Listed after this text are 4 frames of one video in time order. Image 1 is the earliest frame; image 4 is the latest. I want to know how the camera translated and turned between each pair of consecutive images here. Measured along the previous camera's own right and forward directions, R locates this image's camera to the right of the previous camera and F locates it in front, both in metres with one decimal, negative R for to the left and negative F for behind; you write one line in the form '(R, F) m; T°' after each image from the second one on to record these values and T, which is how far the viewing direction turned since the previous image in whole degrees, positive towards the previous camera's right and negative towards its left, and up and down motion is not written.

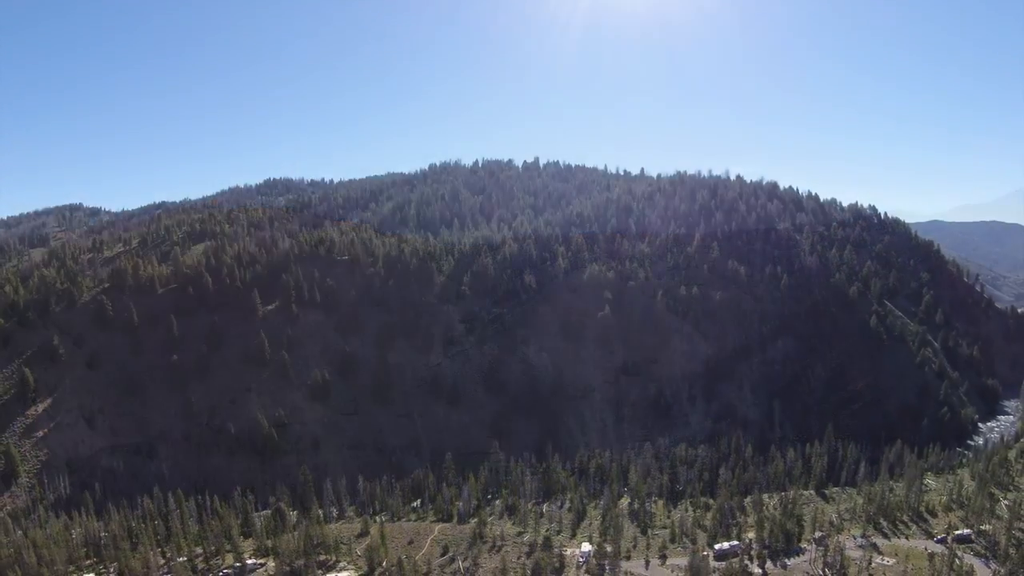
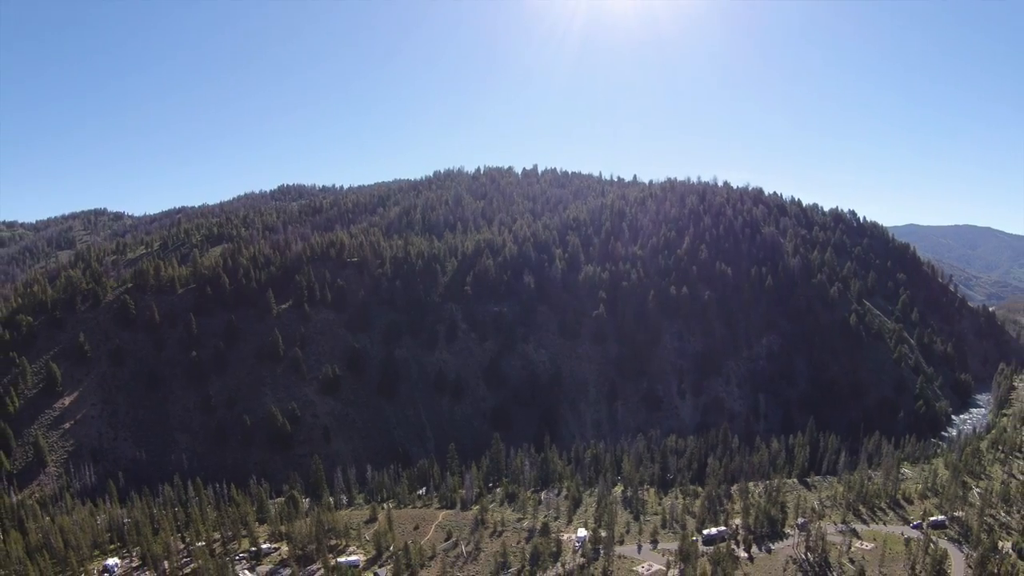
(-0.2, -6.3) m; 0°
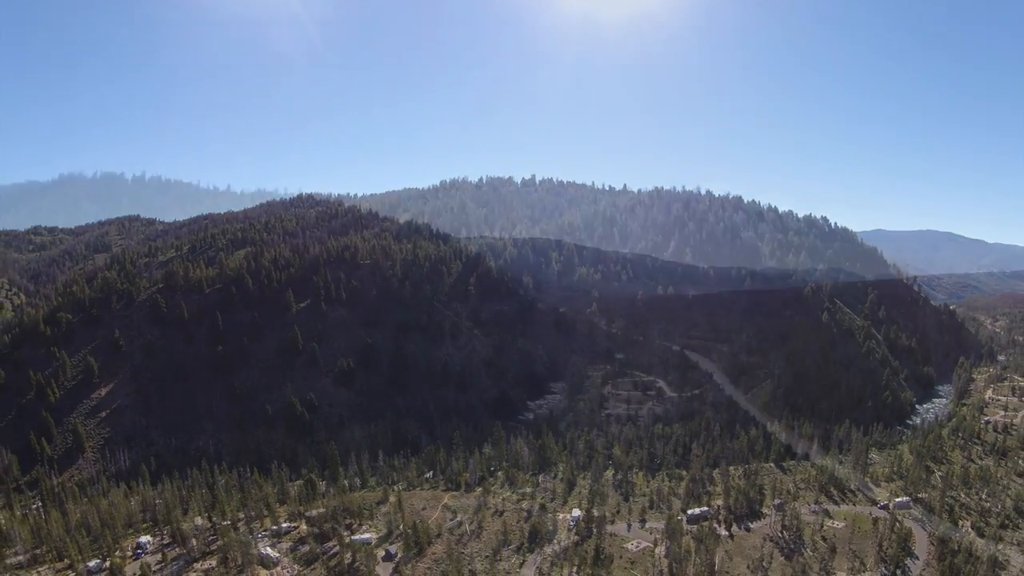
(-0.4, -9.9) m; 0°
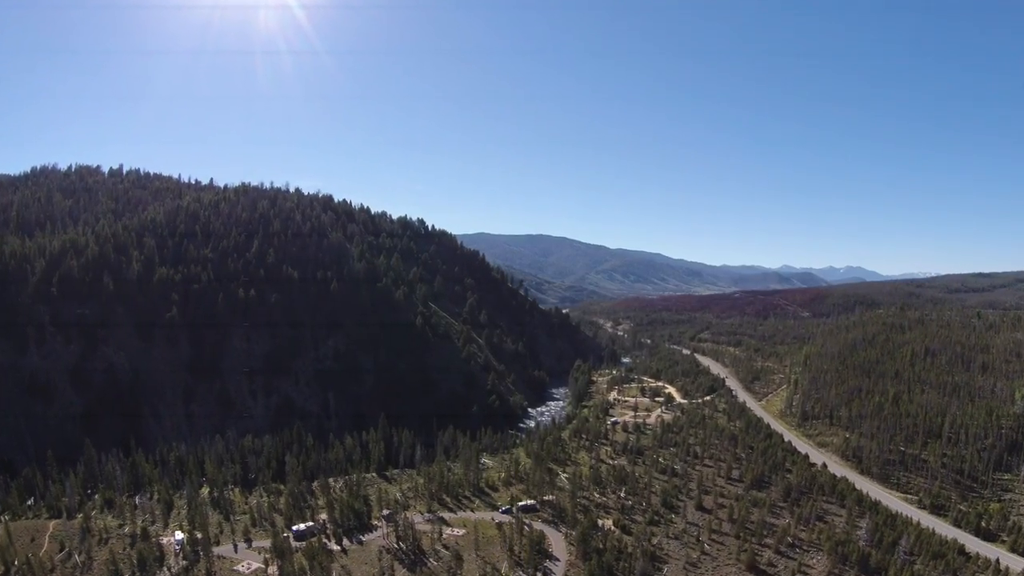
(-0.4, +6.3) m; 0°
